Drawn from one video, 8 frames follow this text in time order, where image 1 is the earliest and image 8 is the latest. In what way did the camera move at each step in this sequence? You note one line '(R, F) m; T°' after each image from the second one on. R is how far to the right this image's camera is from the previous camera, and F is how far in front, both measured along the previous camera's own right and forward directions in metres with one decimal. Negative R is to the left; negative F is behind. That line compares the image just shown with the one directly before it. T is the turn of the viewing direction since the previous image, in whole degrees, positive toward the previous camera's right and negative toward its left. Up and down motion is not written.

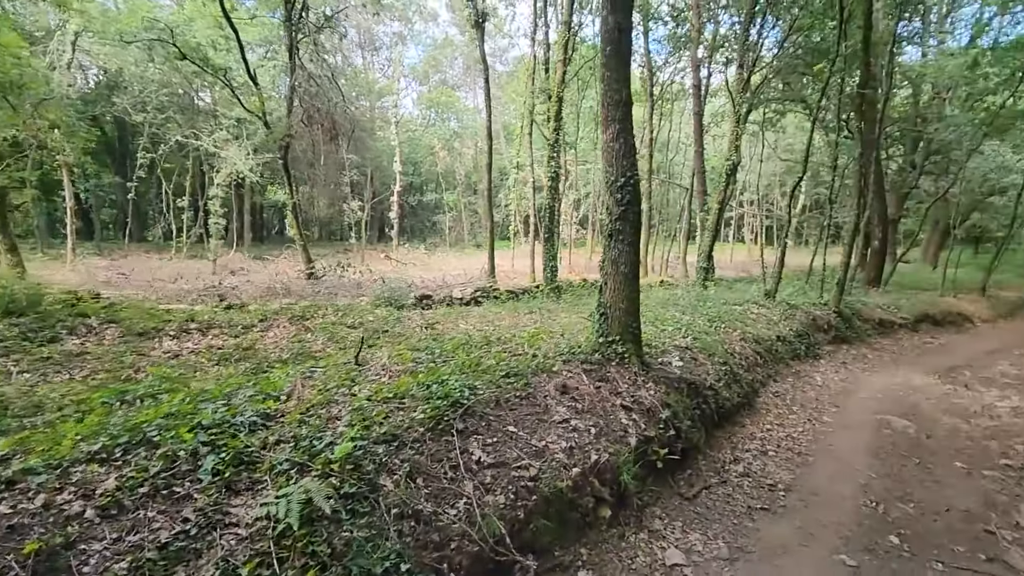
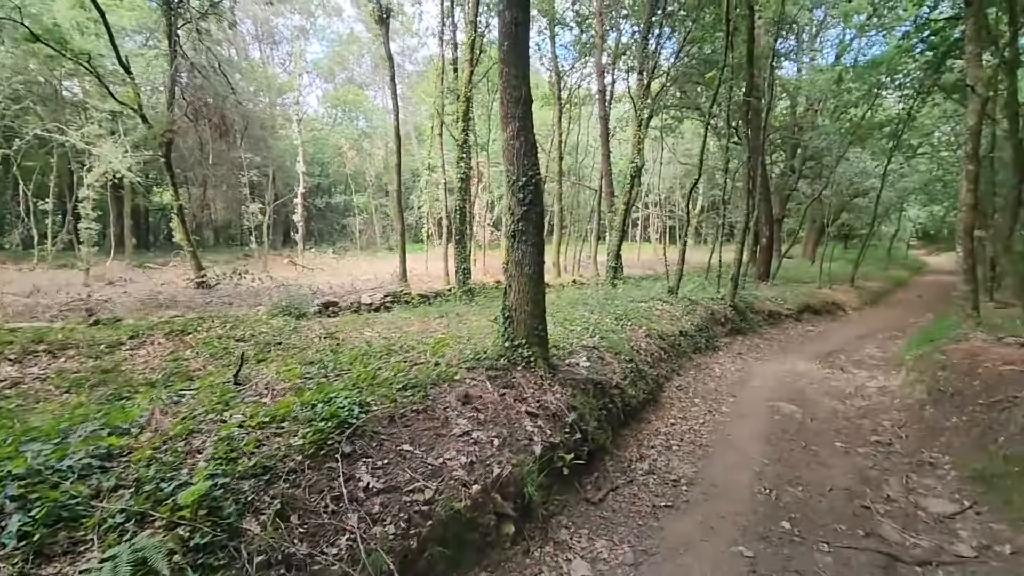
(+0.2, +0.2) m; +9°
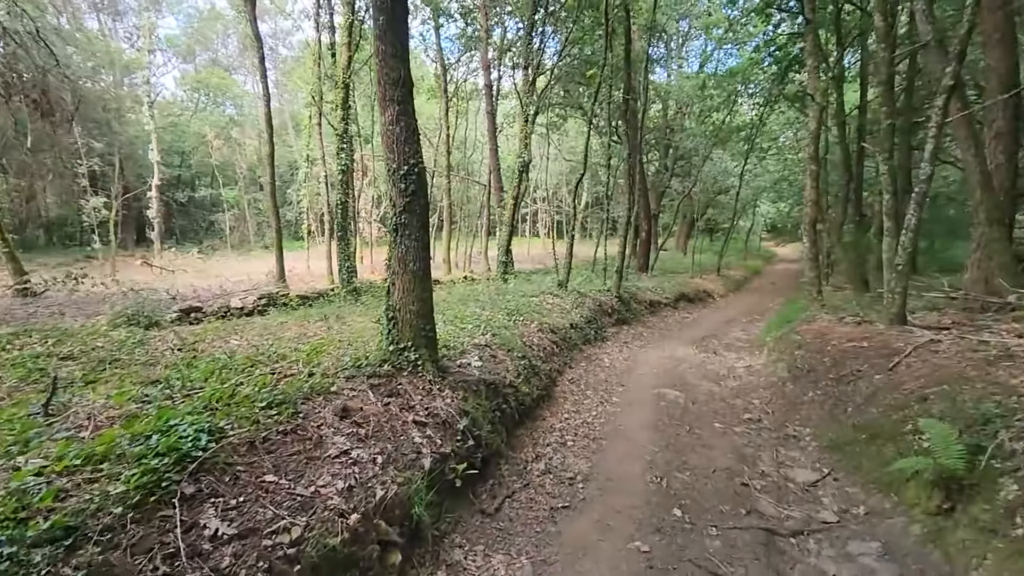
(+0.1, +0.3) m; +12°
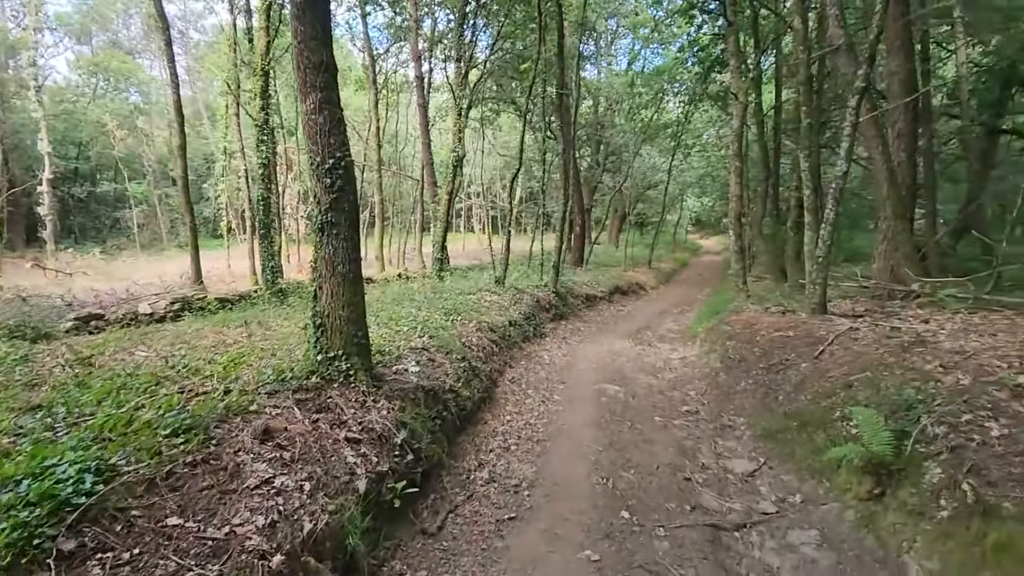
(0.0, +0.3) m; +7°
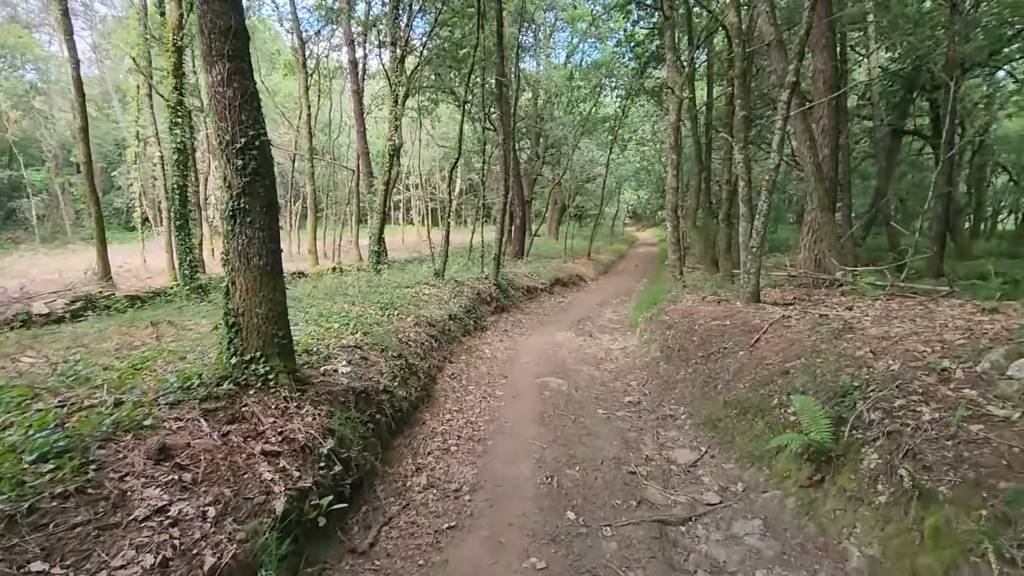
(0.0, +0.3) m; +6°
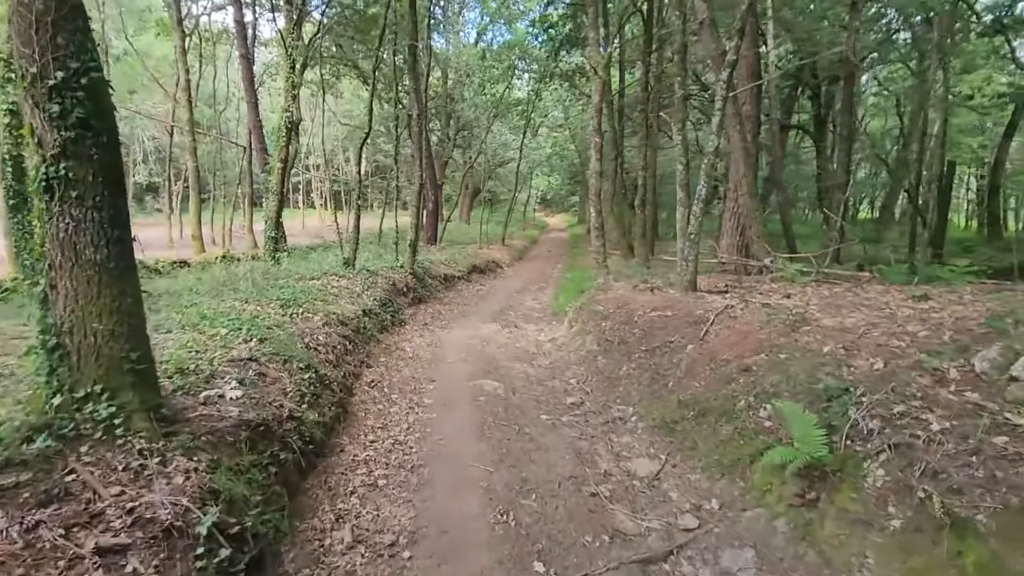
(-0.3, +1.0) m; +10°
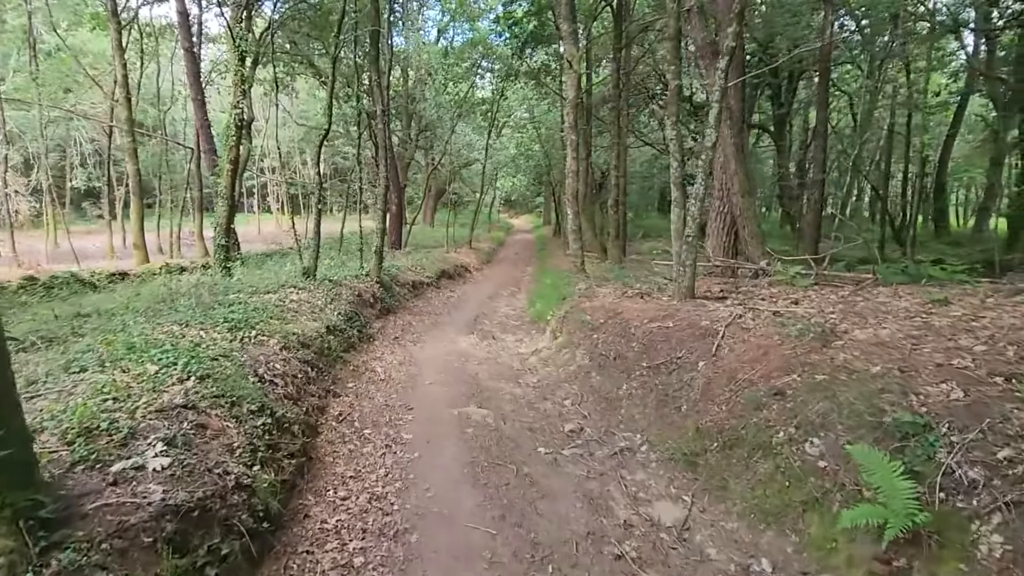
(-0.3, +0.9) m; +4°
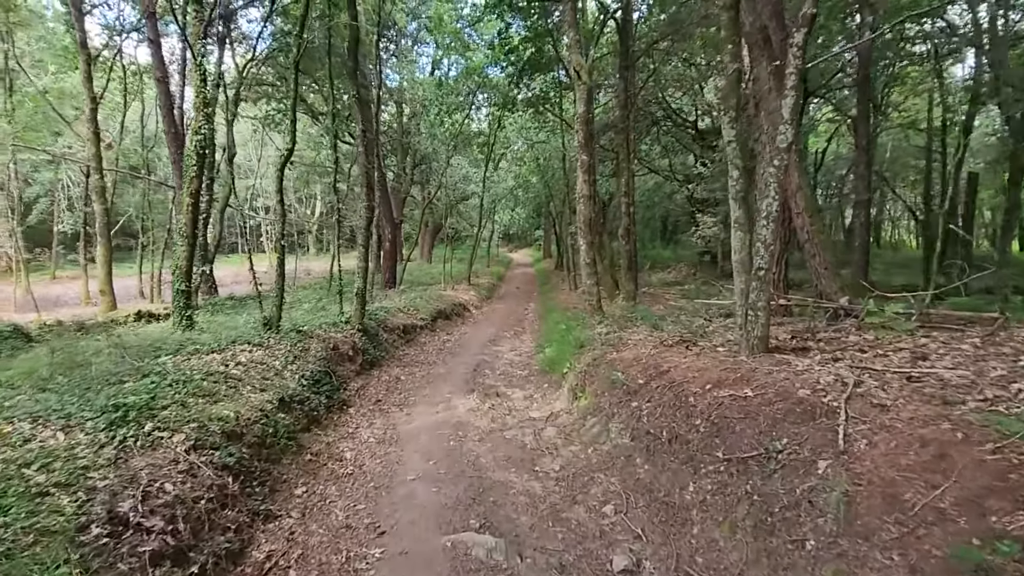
(-0.1, +2.1) m; 0°
